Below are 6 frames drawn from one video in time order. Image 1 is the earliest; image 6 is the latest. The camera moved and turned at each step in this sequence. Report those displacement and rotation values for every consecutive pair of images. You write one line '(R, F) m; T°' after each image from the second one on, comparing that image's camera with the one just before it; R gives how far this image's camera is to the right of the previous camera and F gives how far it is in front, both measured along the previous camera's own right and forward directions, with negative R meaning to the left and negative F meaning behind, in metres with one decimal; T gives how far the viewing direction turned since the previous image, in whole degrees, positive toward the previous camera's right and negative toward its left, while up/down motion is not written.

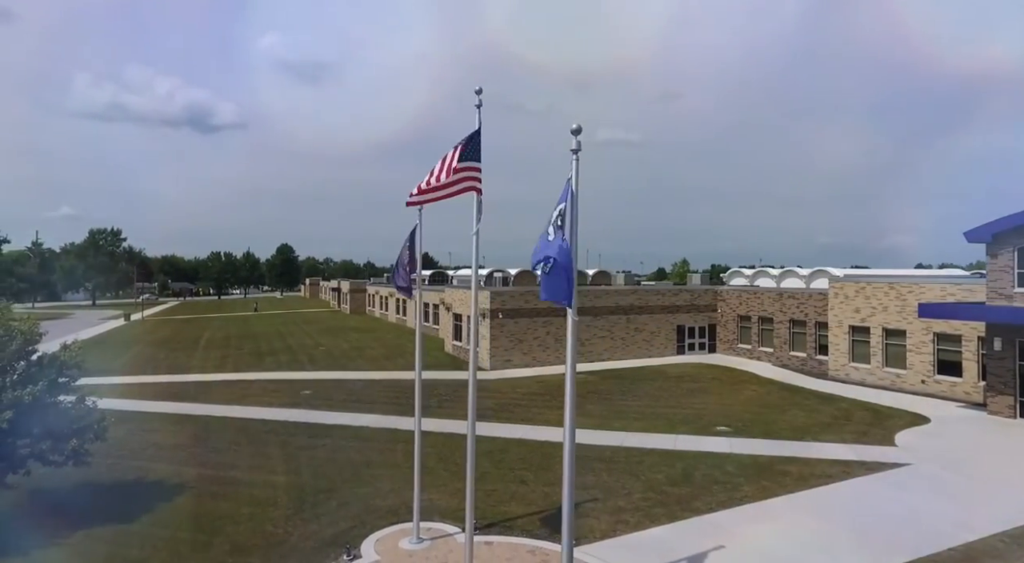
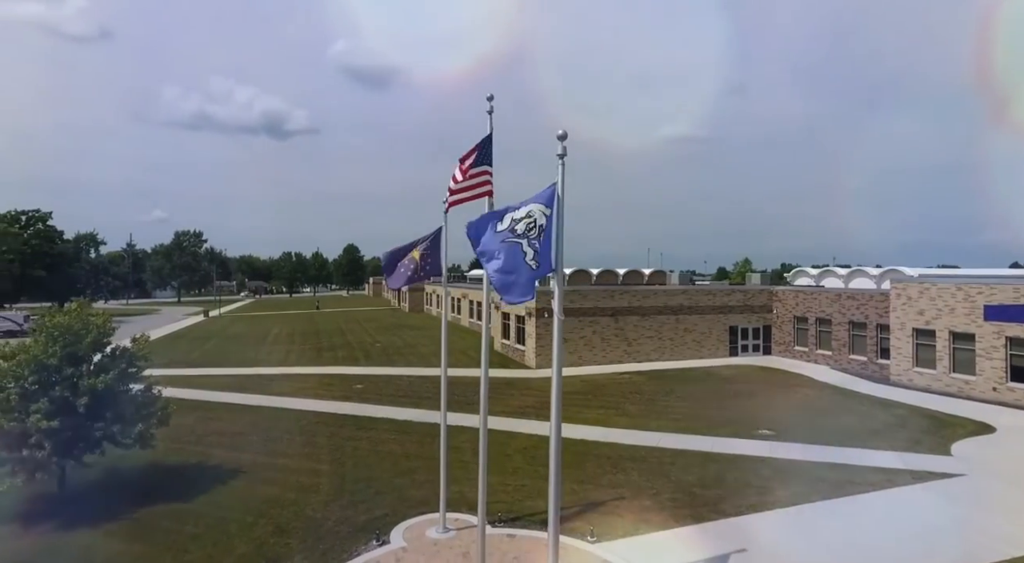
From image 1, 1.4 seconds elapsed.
(+1.0, -0.3) m; -7°
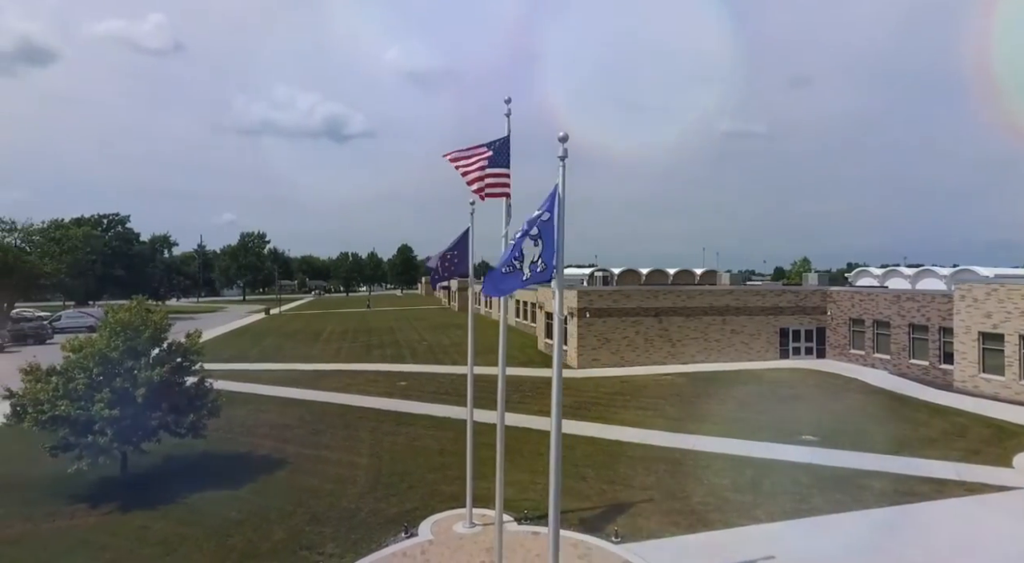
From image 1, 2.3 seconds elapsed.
(+0.7, -0.1) m; -6°
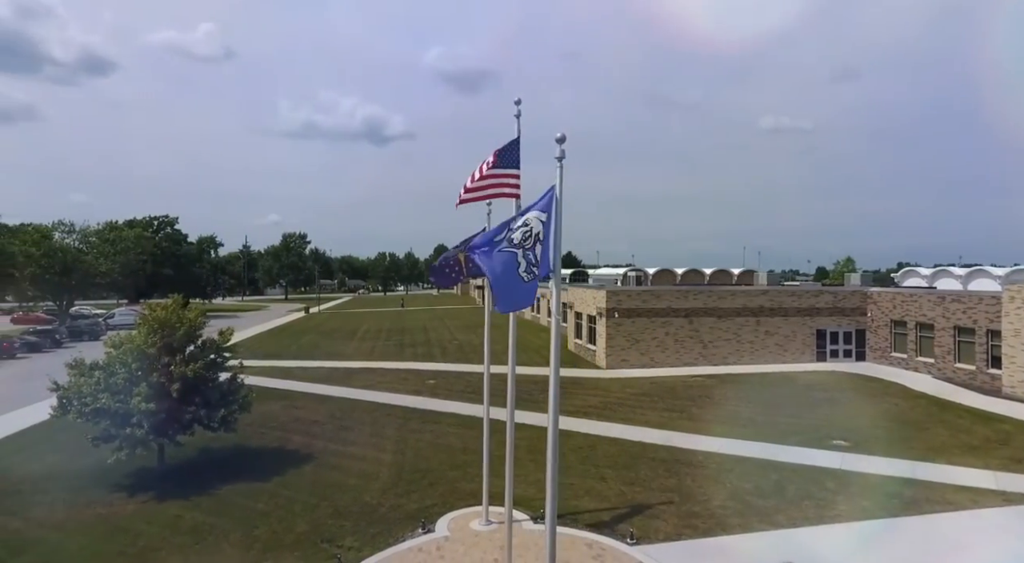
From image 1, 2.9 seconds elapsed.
(+0.6, -0.1) m; -4°
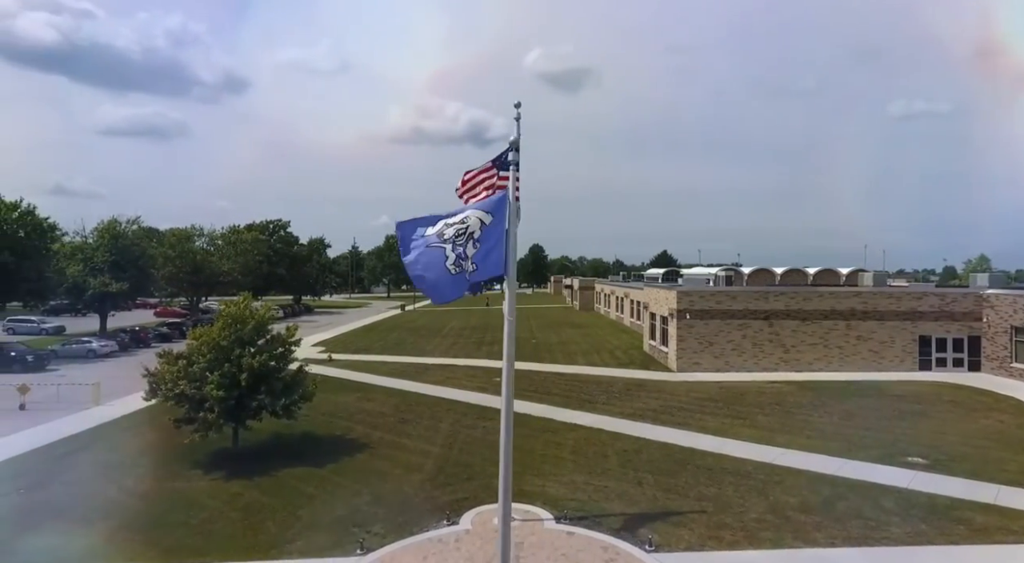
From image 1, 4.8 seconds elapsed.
(+2.1, +0.1) m; -11°
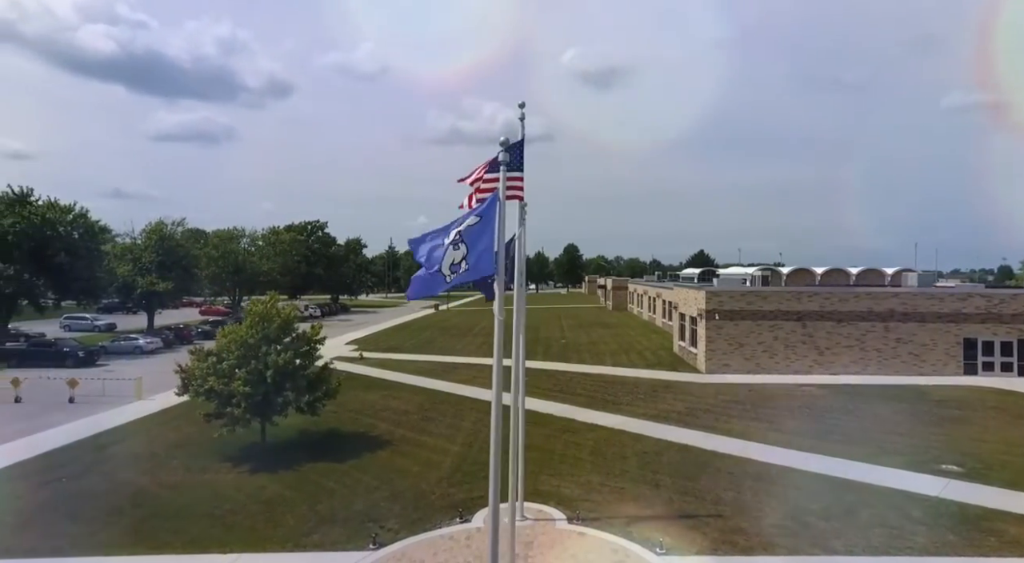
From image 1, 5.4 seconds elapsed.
(+0.7, 0.0) m; -4°
